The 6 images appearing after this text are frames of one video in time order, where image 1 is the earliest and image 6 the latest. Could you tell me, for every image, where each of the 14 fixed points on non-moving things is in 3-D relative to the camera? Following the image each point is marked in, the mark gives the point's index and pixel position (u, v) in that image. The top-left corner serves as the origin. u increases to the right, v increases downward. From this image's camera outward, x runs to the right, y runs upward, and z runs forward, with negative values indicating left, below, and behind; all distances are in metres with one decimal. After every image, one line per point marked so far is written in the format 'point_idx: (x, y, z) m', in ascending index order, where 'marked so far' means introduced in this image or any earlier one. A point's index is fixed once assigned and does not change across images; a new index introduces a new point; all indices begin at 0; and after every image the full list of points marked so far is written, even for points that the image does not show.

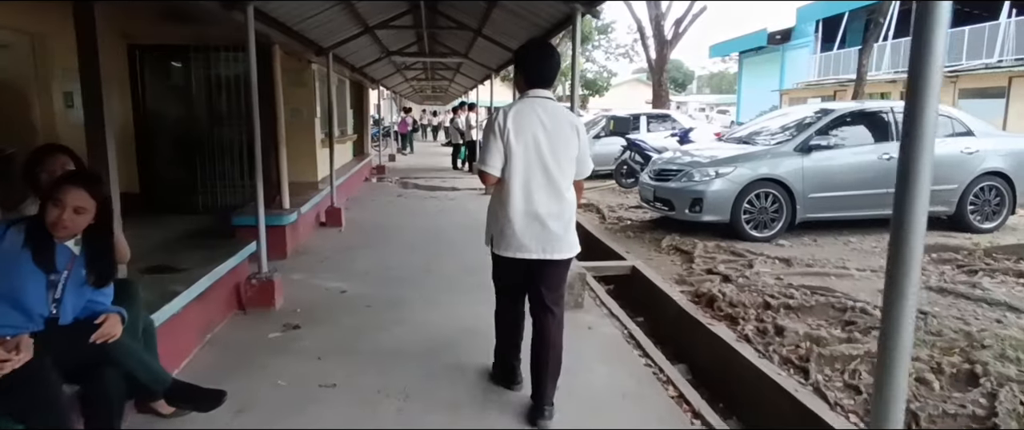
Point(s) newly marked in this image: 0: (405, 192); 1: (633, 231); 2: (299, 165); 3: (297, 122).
0: (-2.0, +0.4, +10.9) m
1: (+1.5, -0.2, +7.2) m
2: (-3.1, +0.7, +8.2) m
3: (-3.1, +1.3, +8.1) m
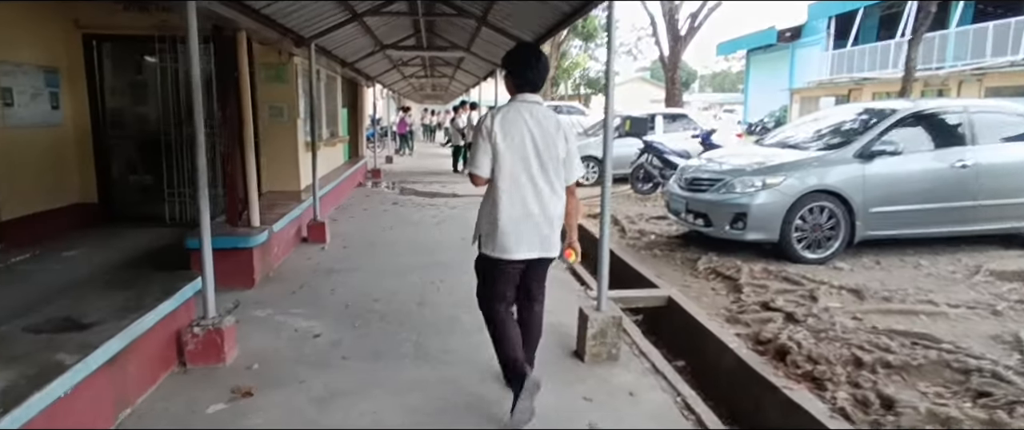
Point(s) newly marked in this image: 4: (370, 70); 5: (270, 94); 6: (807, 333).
0: (-1.9, +0.3, +9.9) m
1: (+1.7, -0.4, +6.3) m
2: (-3.0, +0.5, +7.3) m
3: (-3.0, +1.1, +7.2) m
4: (-2.9, +2.9, +11.6) m
5: (-3.0, +1.5, +7.1) m
6: (+2.0, -0.8, +3.8) m
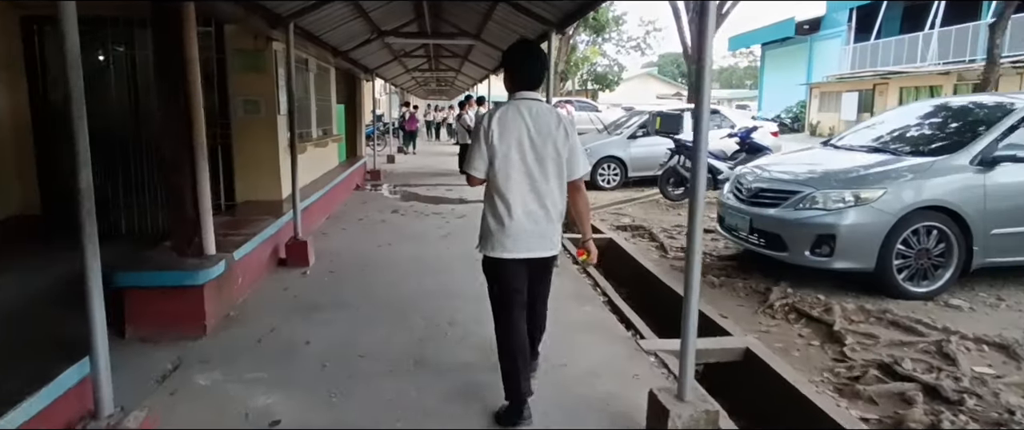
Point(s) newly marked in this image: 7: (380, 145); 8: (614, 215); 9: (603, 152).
0: (-1.7, +0.1, +8.8) m
1: (+1.9, -0.5, +5.1) m
2: (-2.8, +0.4, +6.2) m
3: (-2.8, +1.0, +6.1) m
4: (-2.7, +2.8, +10.5) m
5: (-2.8, +1.3, +6.0) m
6: (+2.2, -1.0, +2.7) m
7: (-4.1, +2.2, +18.0) m
8: (+1.5, 0.0, +8.2) m
9: (+1.7, +1.2, +10.6) m
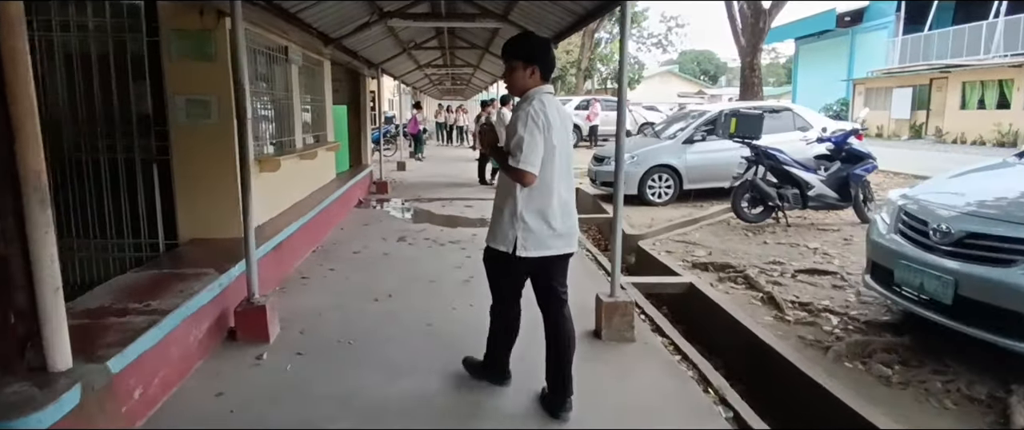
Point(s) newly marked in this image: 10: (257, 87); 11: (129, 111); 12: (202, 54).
0: (-1.3, -0.2, +7.1) m
1: (+2.2, -0.9, +3.3) m
2: (-2.4, +0.1, +4.5) m
3: (-2.4, +0.7, +4.4) m
4: (-2.2, +2.5, +8.8) m
5: (-2.4, +1.0, +4.3) m
6: (+2.5, -1.3, +0.9) m
7: (-3.5, +1.8, +16.3) m
8: (+1.9, -0.3, +6.4) m
9: (+2.2, +0.9, +8.8) m
10: (-2.3, +1.2, +5.2) m
11: (-2.9, +0.8, +4.3) m
12: (-2.3, +1.2, +4.3) m
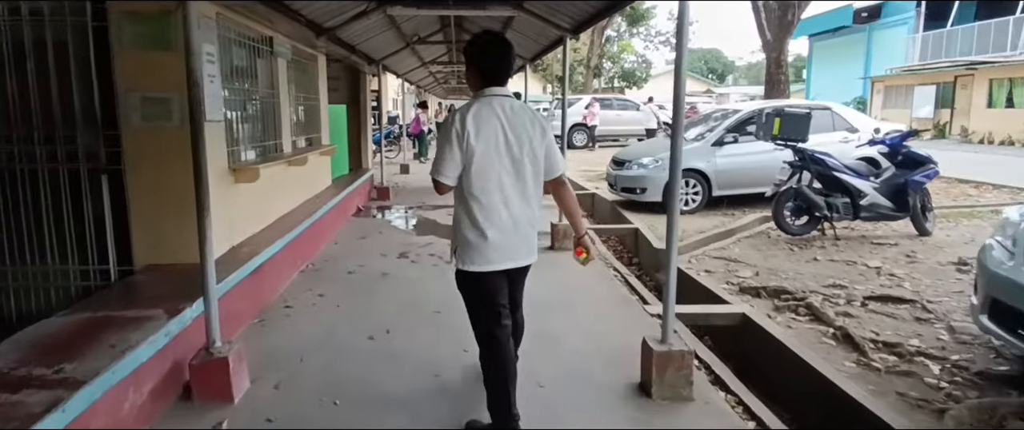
0: (-1.1, -0.3, +6.3) m
1: (+2.3, -1.0, +2.5) m
2: (-2.2, -0.1, +3.7) m
3: (-2.2, +0.5, +3.6) m
4: (-2.0, +2.3, +8.0) m
5: (-2.3, +0.9, +3.5) m
6: (+2.6, -1.4, +0.1) m
7: (-3.2, +1.7, +15.6) m
8: (+2.1, -0.5, +5.6) m
9: (+2.3, +0.7, +8.0) m
10: (-2.2, +1.0, +4.5) m
11: (-2.7, +0.6, +3.5) m
12: (-2.2, +1.1, +3.5) m
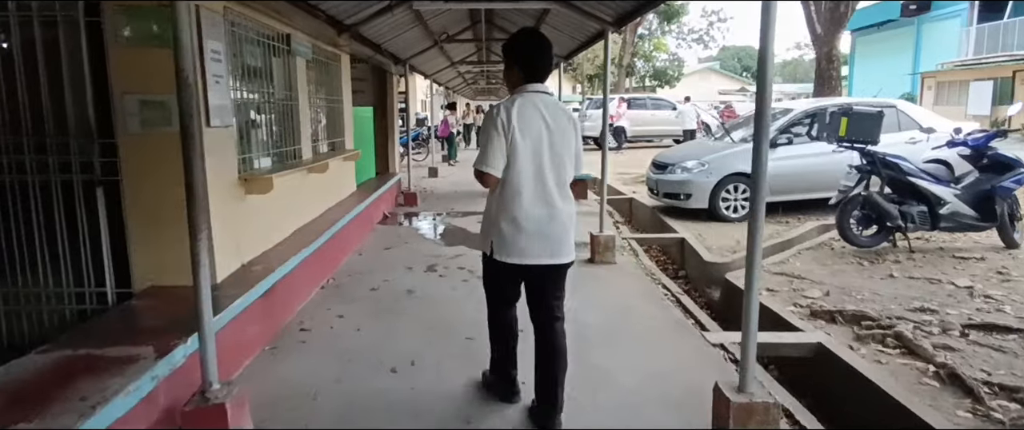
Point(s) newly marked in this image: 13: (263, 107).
0: (-0.7, -0.4, +5.9) m
1: (+2.5, -1.1, +1.9) m
2: (-2.0, -0.2, +3.3) m
3: (-2.0, +0.4, +3.2) m
4: (-1.5, +2.2, +7.6) m
5: (-2.1, +0.8, +3.2) m
6: (+2.6, -1.5, -0.5) m
7: (-2.4, +1.6, +15.3) m
8: (+2.4, -0.6, +5.0) m
9: (+2.8, +0.6, +7.4) m
10: (-1.9, +0.9, +4.1) m
11: (-2.5, +0.5, +3.2) m
12: (-1.9, +1.0, +3.2) m
13: (-1.9, +0.8, +4.4) m
